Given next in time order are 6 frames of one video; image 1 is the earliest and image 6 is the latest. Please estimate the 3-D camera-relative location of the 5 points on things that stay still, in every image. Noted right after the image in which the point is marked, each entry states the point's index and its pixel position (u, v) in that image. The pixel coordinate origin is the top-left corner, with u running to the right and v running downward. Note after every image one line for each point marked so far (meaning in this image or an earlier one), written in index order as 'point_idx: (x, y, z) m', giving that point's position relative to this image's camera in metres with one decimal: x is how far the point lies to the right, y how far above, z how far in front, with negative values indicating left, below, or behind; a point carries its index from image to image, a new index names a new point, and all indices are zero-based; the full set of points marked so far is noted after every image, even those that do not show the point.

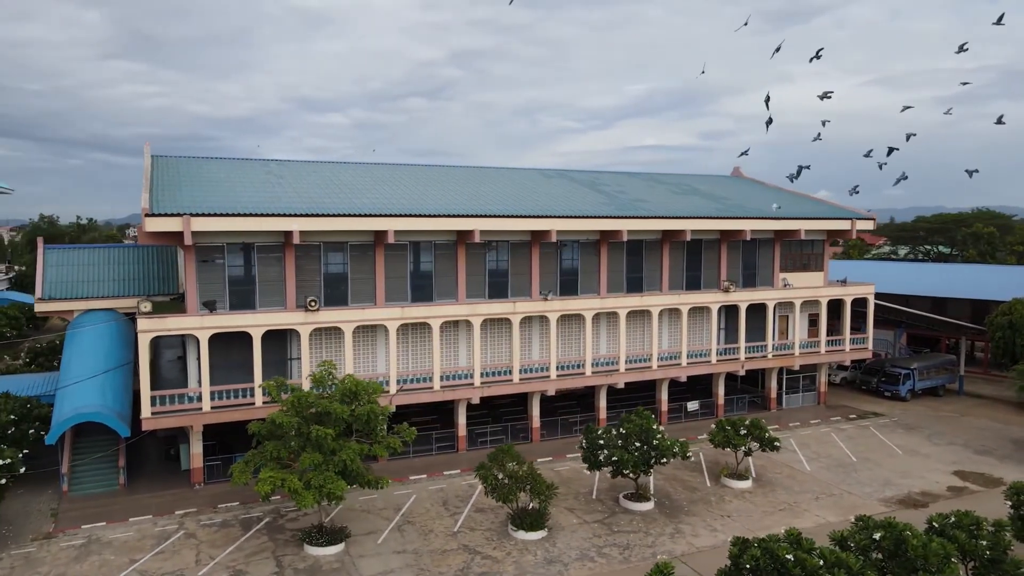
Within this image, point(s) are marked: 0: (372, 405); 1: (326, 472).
0: (-3.7, -3.1, +19.4) m
1: (-4.5, -4.5, +18.0) m
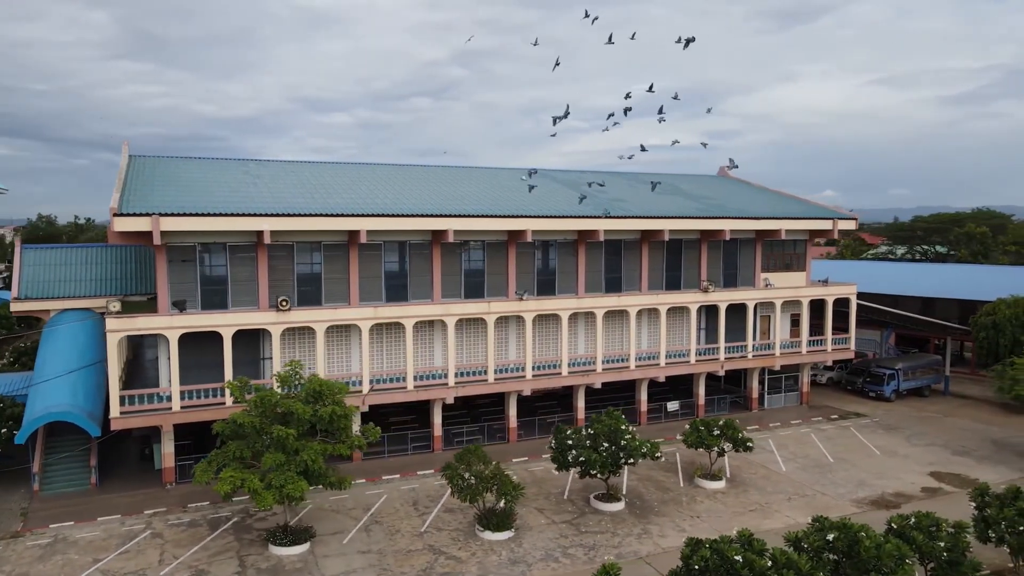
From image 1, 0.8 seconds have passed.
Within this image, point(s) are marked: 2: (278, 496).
0: (-4.6, -3.1, +19.4) m
1: (-5.5, -4.5, +18.0) m
2: (-5.6, -5.0, +17.6) m
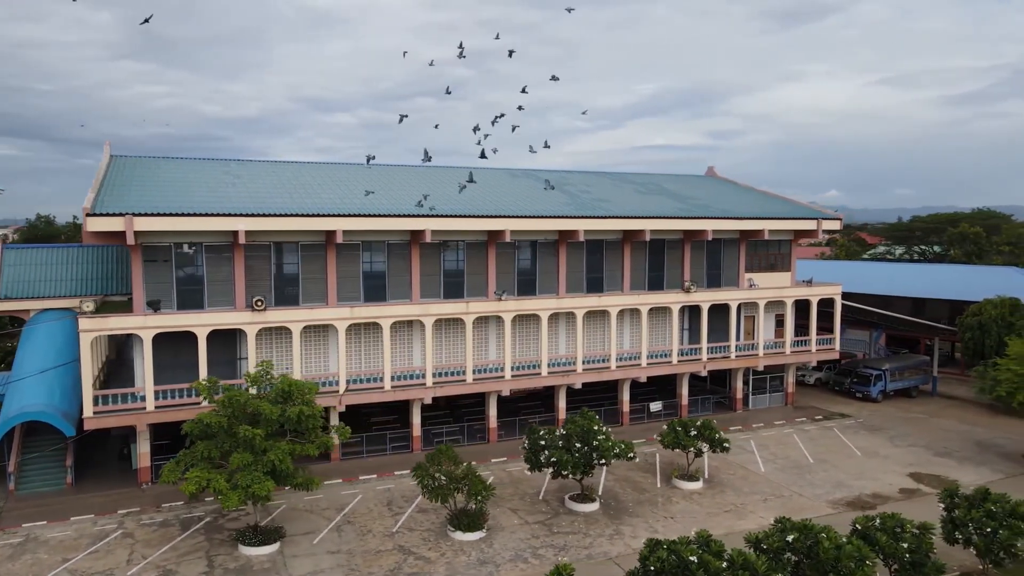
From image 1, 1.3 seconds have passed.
0: (-5.4, -3.1, +19.4) m
1: (-6.3, -4.5, +18.0) m
2: (-6.4, -5.0, +17.6) m
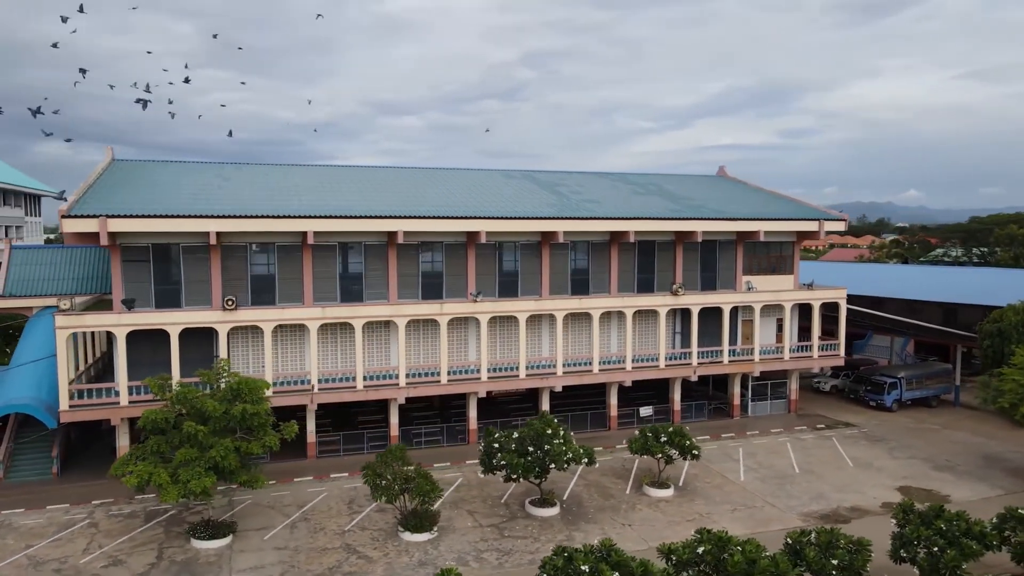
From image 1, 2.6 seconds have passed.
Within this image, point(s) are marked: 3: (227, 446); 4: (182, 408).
0: (-6.9, -3.1, +19.8) m
1: (-7.9, -4.5, +18.4) m
2: (-8.0, -5.0, +18.0) m
3: (-7.3, -4.0, +18.9) m
4: (-8.6, -3.1, +19.3) m
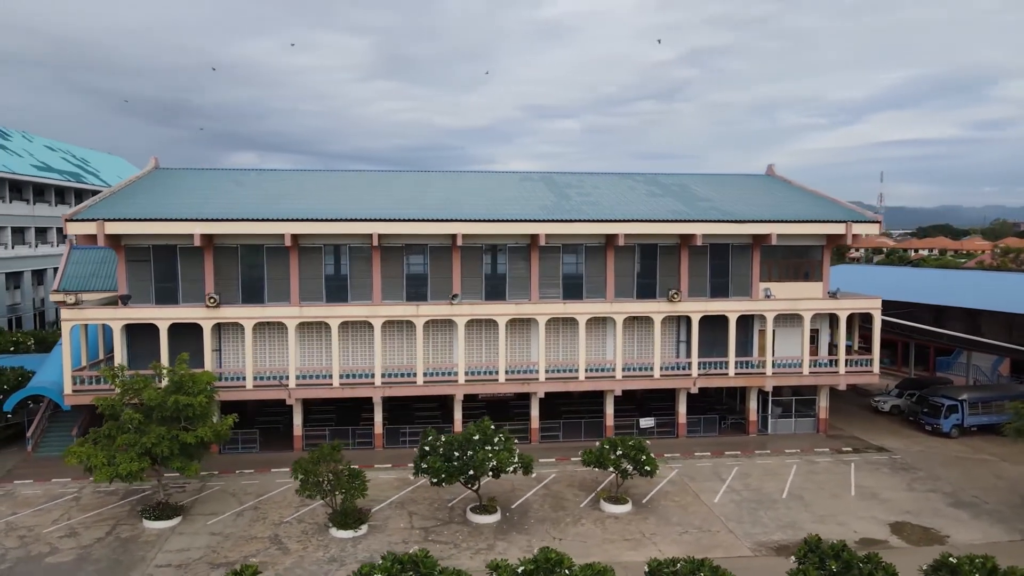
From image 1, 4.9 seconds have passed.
0: (-9.0, -3.1, +21.0) m
1: (-10.3, -4.4, +19.9) m
2: (-10.5, -4.9, +19.6) m
3: (-9.6, -4.0, +20.3) m
4: (-10.8, -3.1, +21.0) m
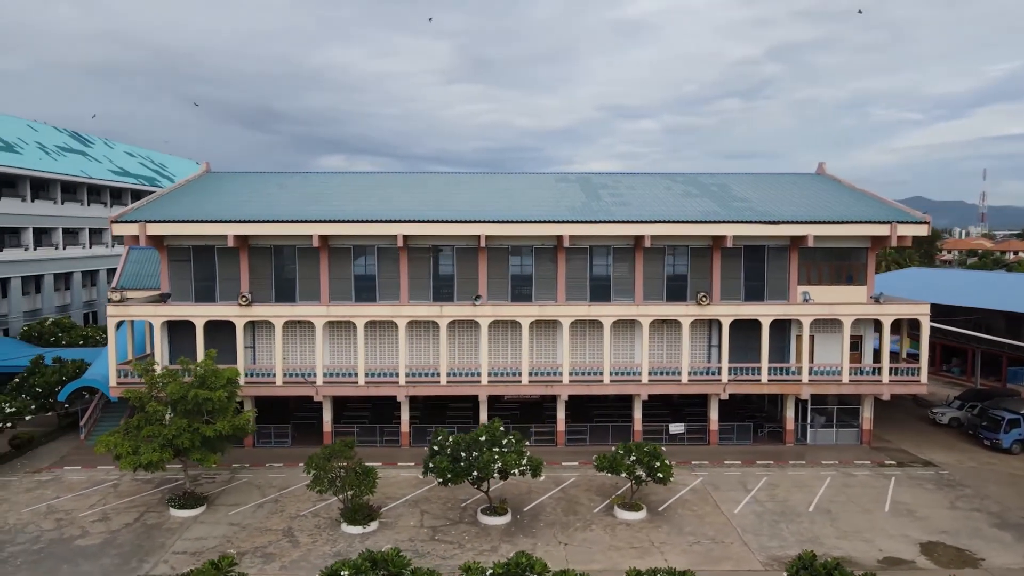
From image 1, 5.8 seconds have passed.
0: (-8.8, -3.0, +21.9) m
1: (-10.2, -4.4, +20.9) m
2: (-10.4, -4.9, +20.6) m
3: (-9.4, -4.0, +21.2) m
4: (-10.6, -3.0, +22.0) m
